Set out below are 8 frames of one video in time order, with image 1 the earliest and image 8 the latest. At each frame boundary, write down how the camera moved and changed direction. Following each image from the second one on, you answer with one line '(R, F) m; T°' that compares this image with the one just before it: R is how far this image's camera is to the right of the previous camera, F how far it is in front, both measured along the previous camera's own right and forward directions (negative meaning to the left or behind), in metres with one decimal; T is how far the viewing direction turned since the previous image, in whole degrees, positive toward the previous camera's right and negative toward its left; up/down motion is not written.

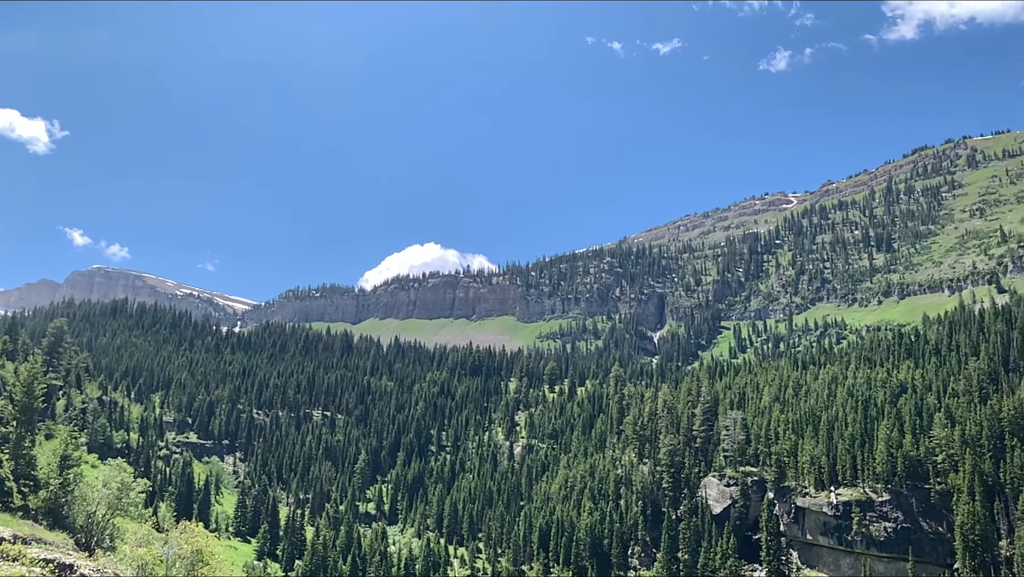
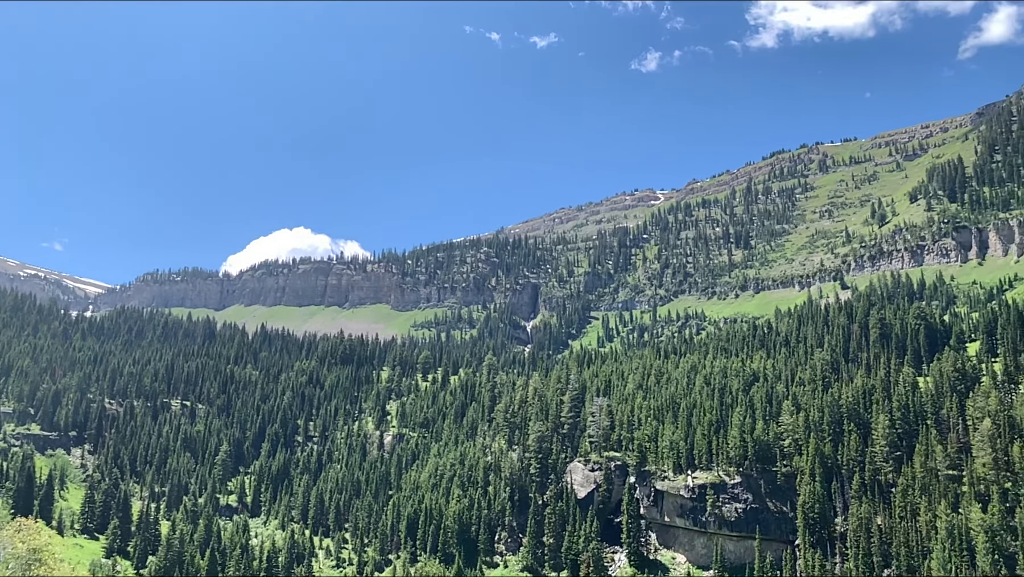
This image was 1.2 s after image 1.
(+0.6, -0.1) m; +9°
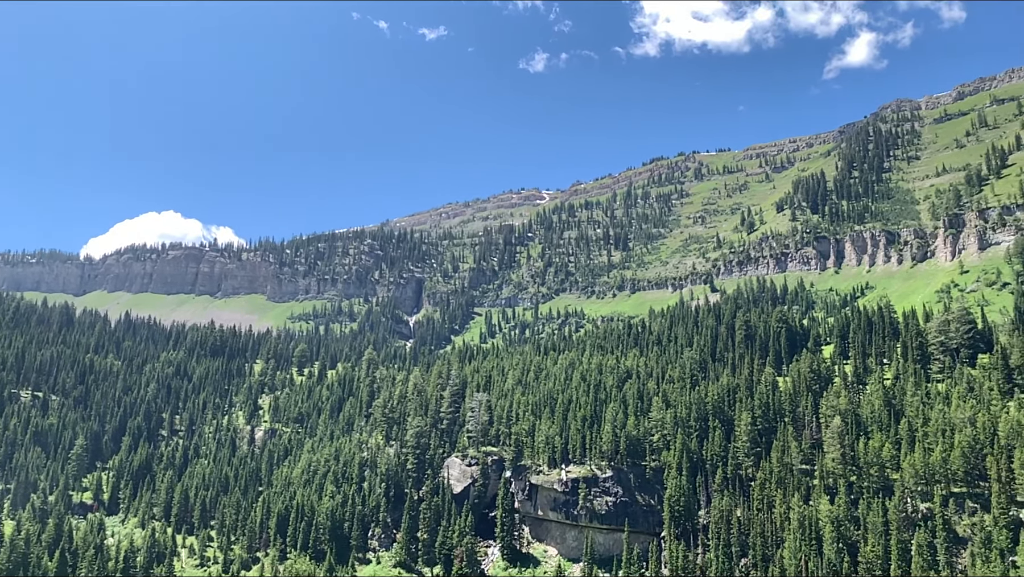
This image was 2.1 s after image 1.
(+0.4, -0.1) m; +8°
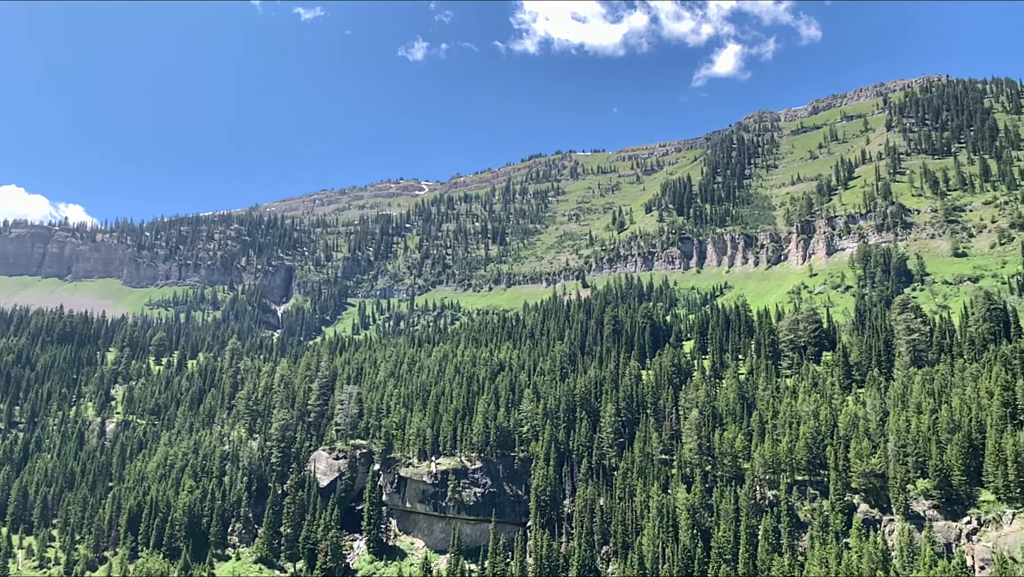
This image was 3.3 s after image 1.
(+0.3, -0.1) m; +9°
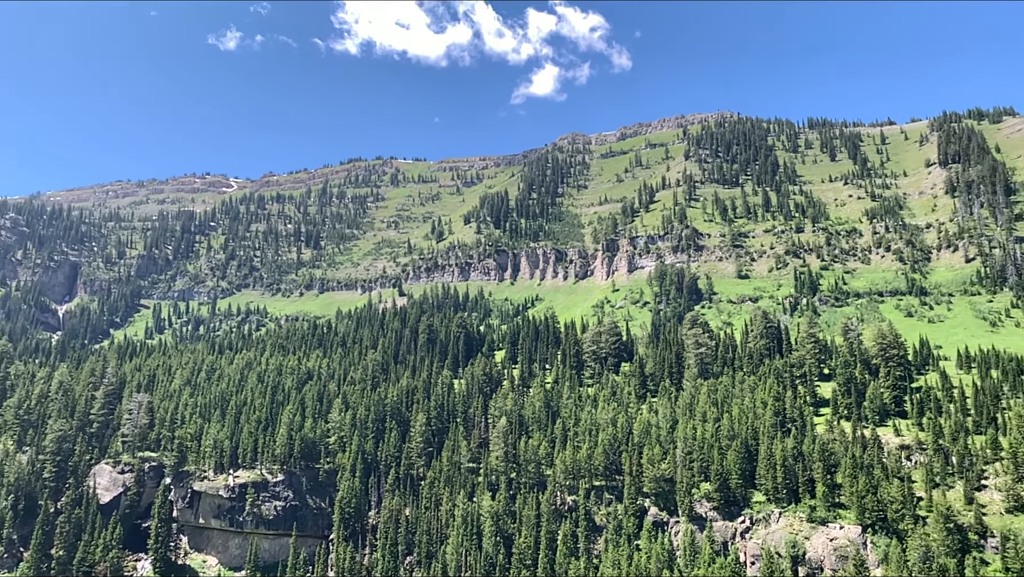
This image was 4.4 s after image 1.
(+0.4, -0.1) m; +13°
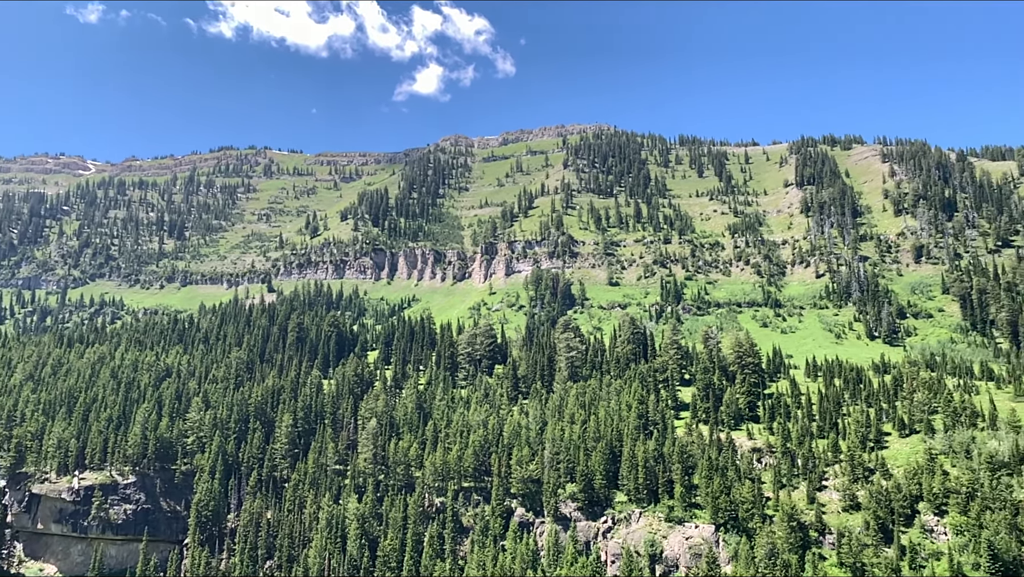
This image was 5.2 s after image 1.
(+0.3, 0.0) m; +9°
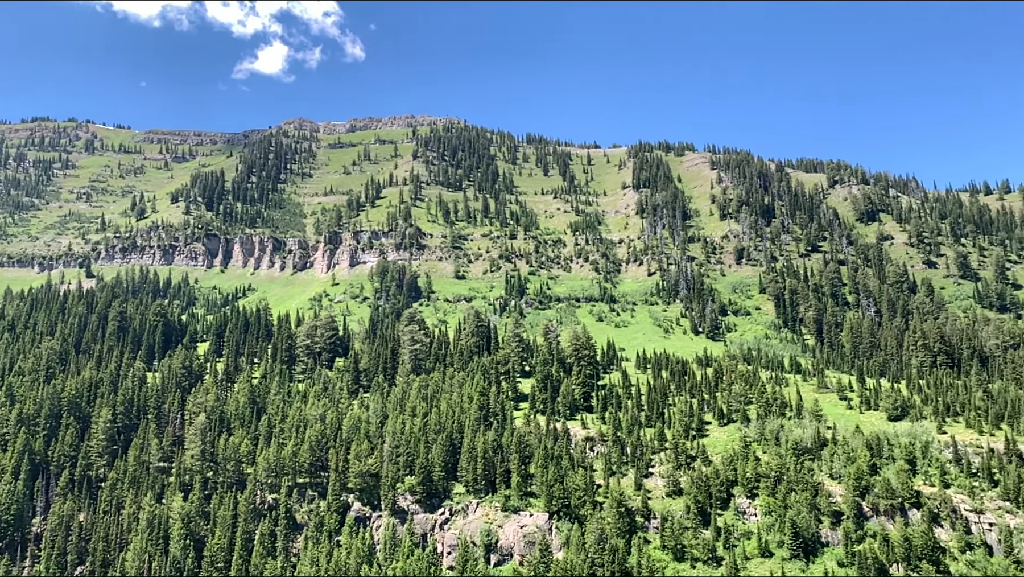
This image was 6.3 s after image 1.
(+0.5, -0.2) m; +11°
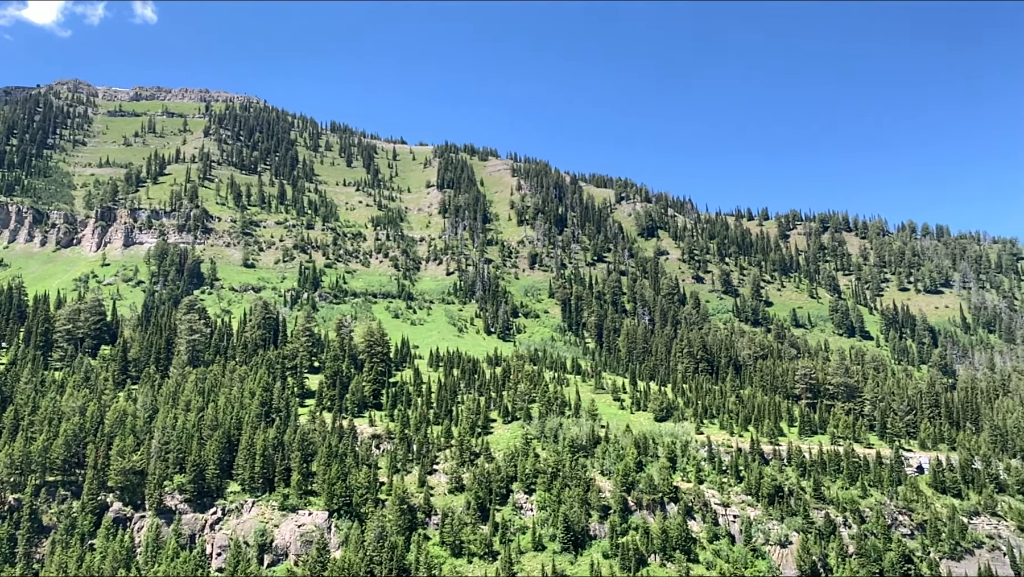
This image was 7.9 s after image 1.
(+0.6, -0.2) m; +14°
